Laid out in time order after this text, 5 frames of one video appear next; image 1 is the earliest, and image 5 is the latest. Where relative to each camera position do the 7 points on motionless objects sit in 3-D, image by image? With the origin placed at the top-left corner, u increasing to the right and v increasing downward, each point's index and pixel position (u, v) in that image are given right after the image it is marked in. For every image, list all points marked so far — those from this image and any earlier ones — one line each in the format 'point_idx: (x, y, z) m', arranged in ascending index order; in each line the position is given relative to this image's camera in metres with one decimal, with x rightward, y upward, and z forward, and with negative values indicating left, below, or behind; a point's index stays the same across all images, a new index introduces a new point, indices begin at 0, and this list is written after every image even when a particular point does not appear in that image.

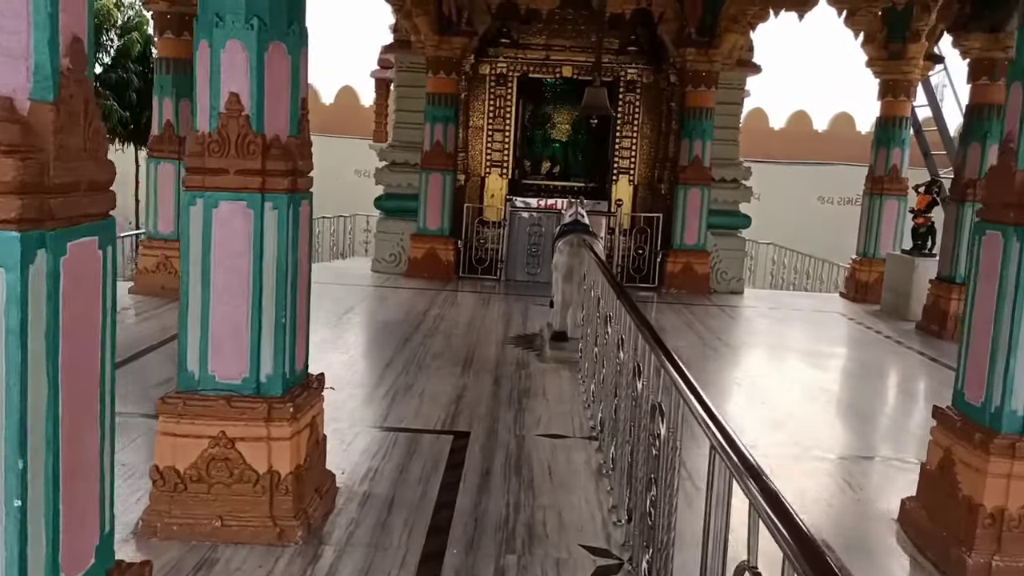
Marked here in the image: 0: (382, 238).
0: (-1.6, +0.6, +9.1) m
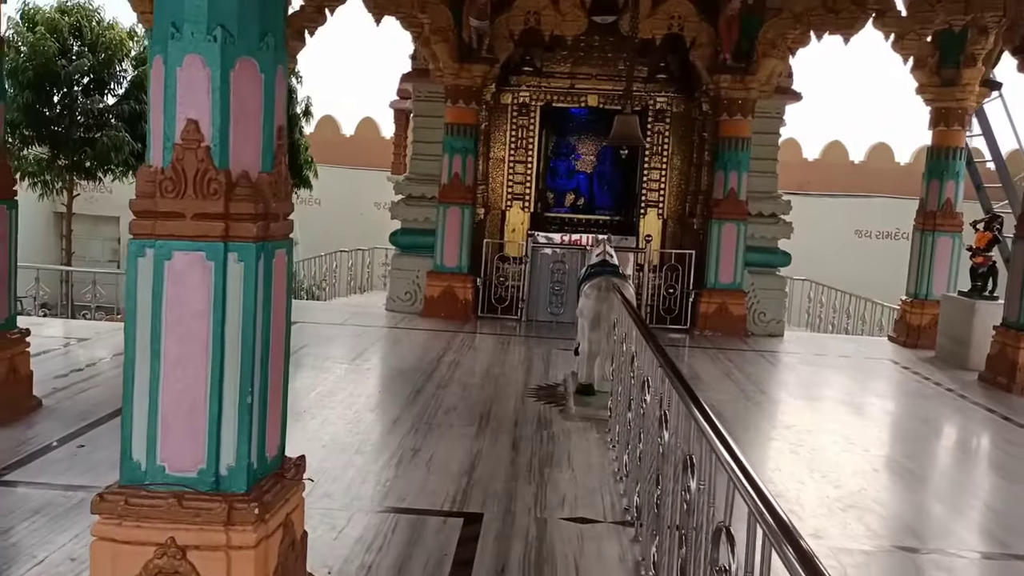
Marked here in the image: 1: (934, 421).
0: (-1.3, +0.2, +8.6) m
1: (+3.4, -1.1, +6.0) m
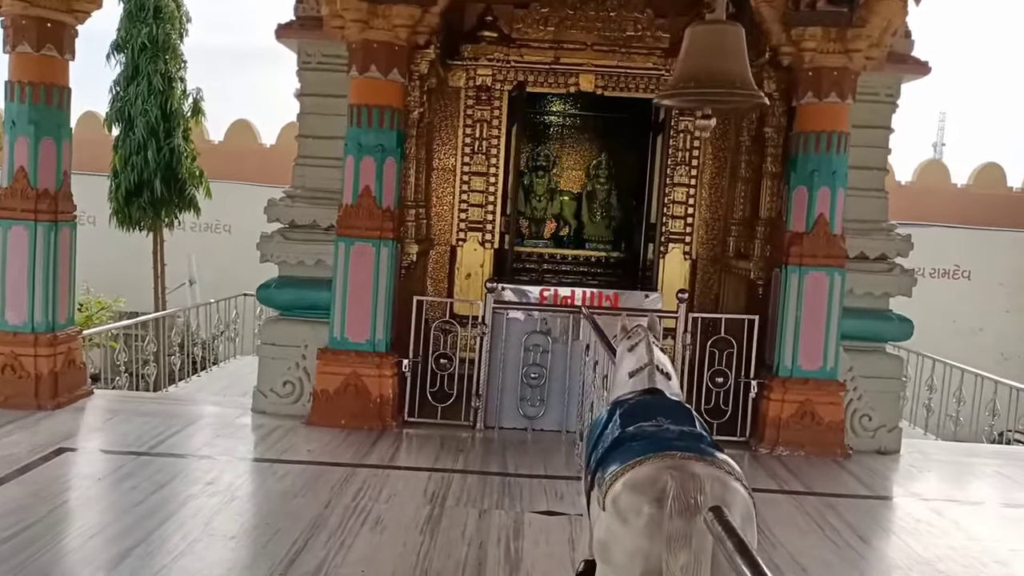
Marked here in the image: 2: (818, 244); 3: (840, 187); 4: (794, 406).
0: (-1.7, -0.5, +5.3) m
1: (+3.1, -1.6, +2.8) m
2: (+2.0, +0.3, +4.9) m
3: (+2.2, +0.7, +5.0) m
4: (+1.9, -0.8, +5.0) m
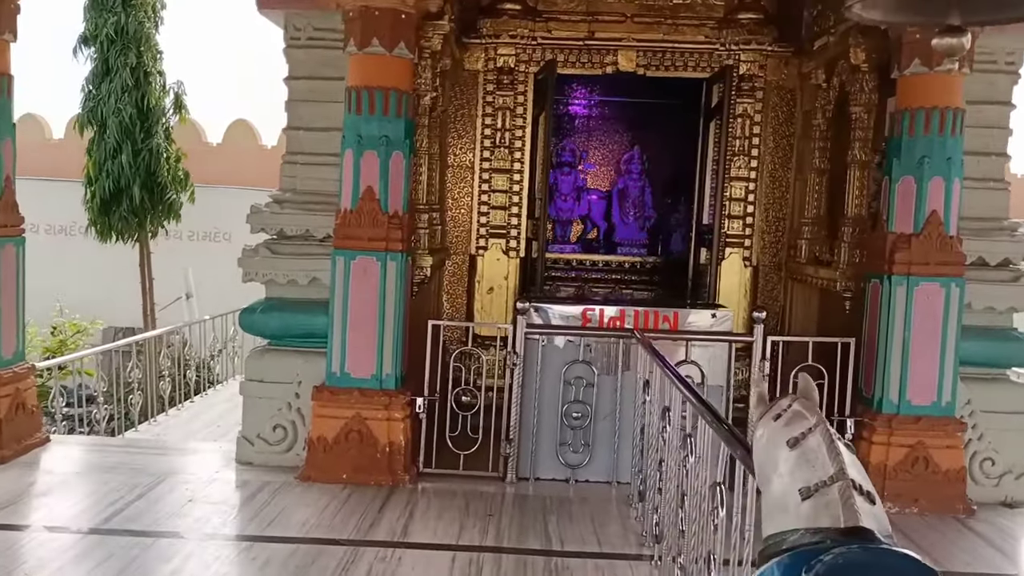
0: (-1.5, -0.6, +4.4) m
1: (+3.3, -1.7, +1.8) m
2: (+2.2, +0.2, +4.0) m
3: (+2.4, +0.6, +4.0) m
4: (+2.1, -0.9, +4.0) m
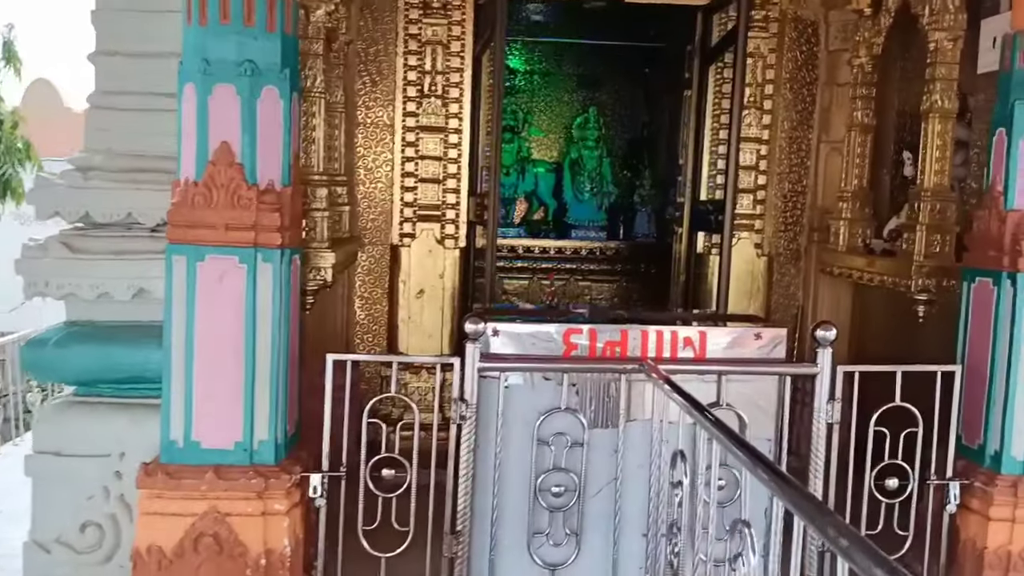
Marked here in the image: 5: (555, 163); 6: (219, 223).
0: (-1.7, -0.7, +2.7) m
1: (+3.4, -1.7, +0.7) m
2: (+2.0, +0.2, +2.7) m
3: (+2.2, +0.6, +2.7) m
4: (+1.9, -0.9, +2.7) m
5: (+0.5, +0.8, +4.3) m
6: (-1.0, +0.2, +2.6) m
